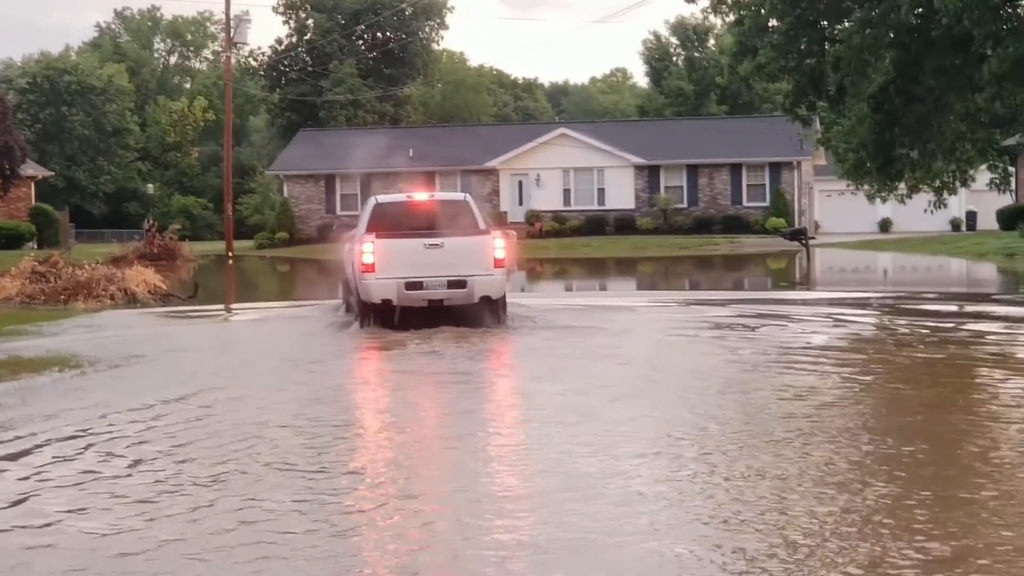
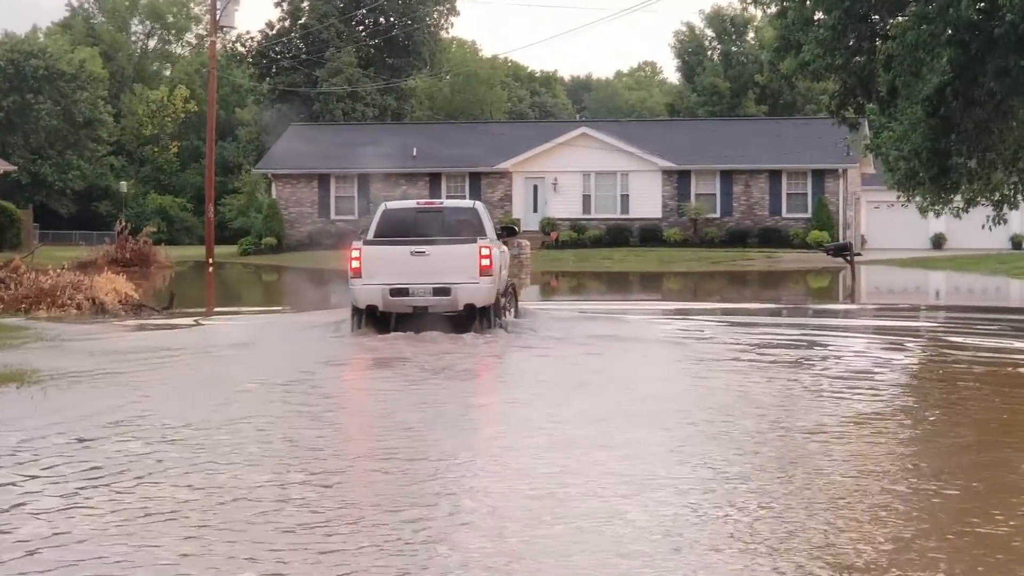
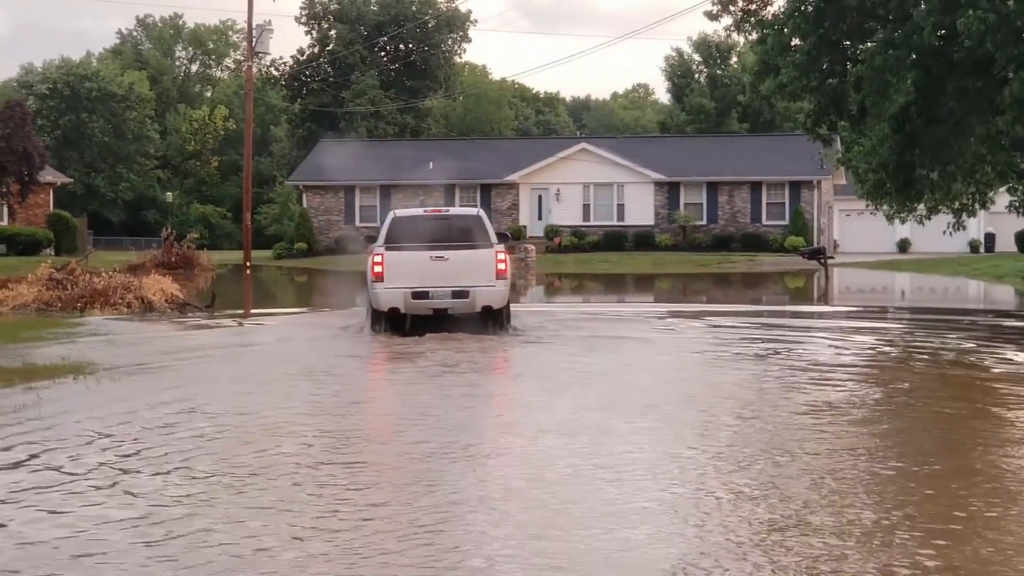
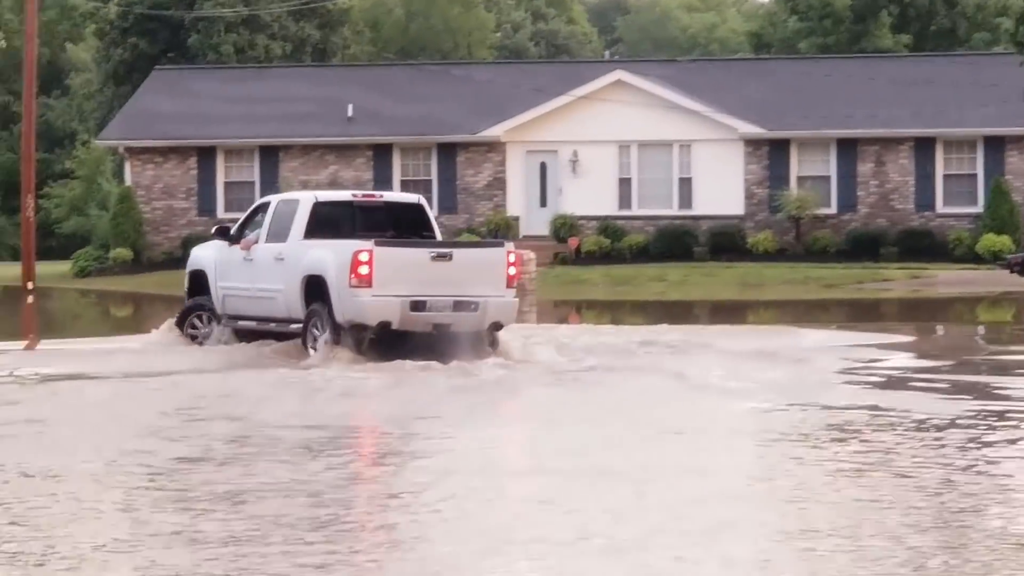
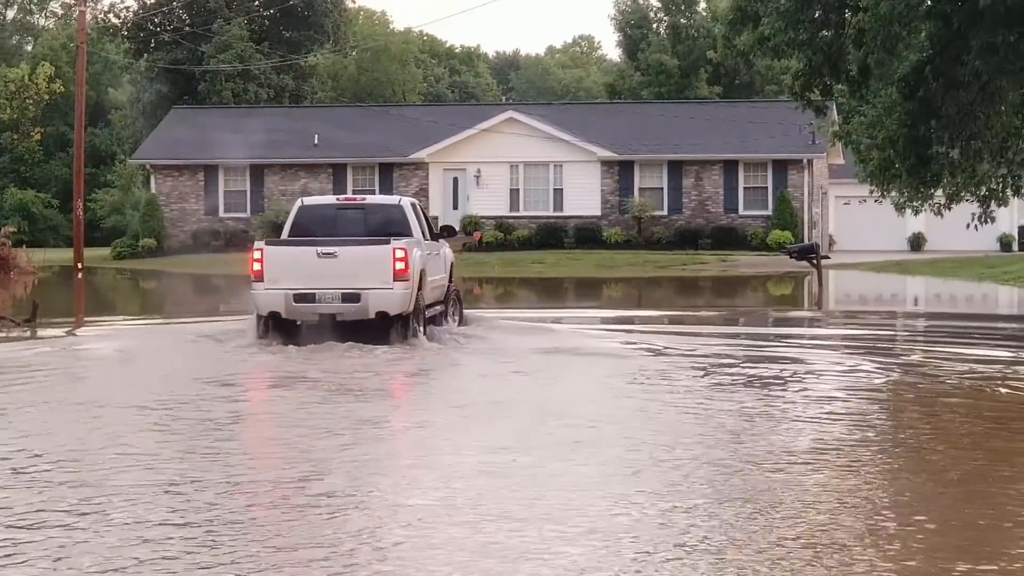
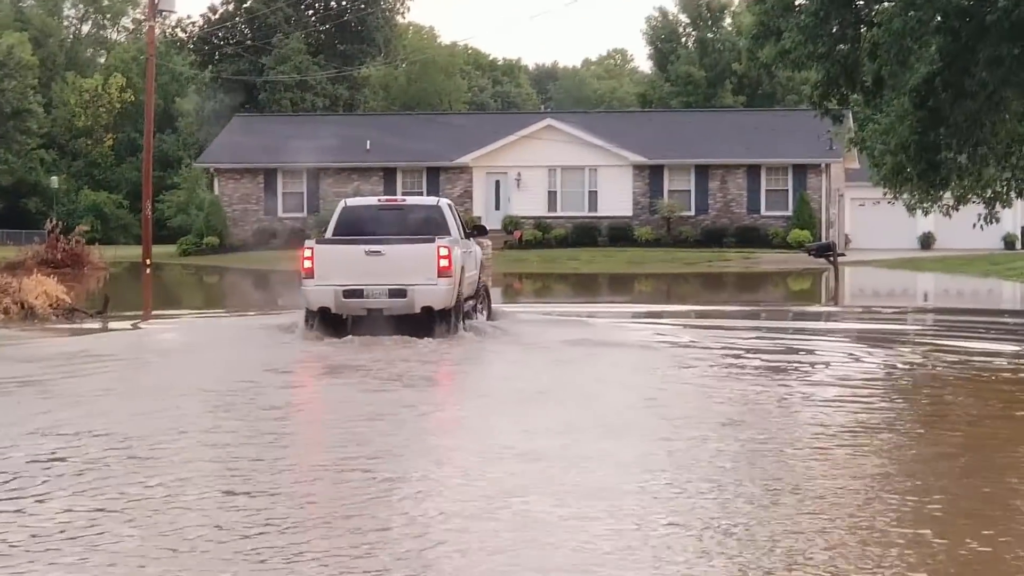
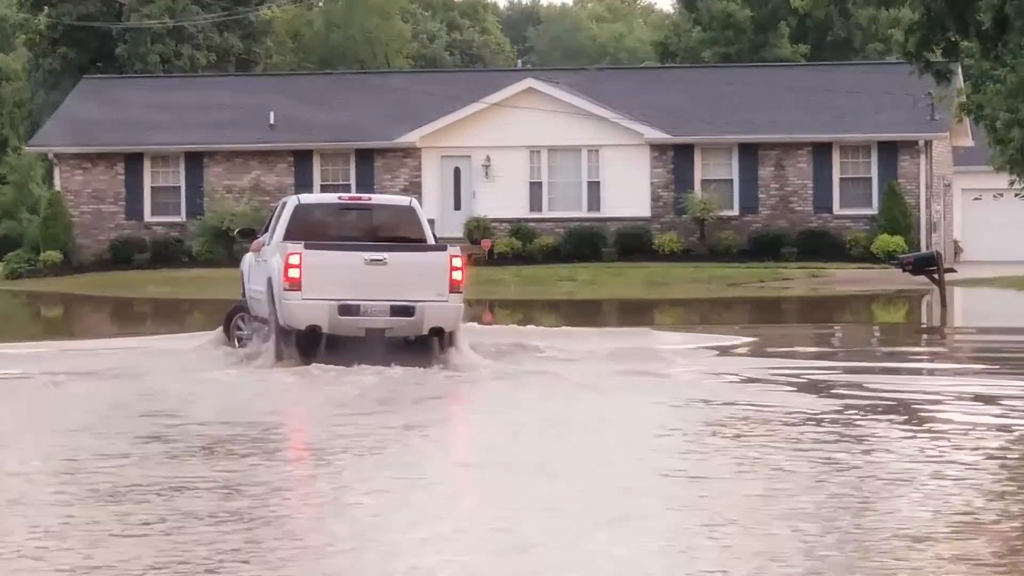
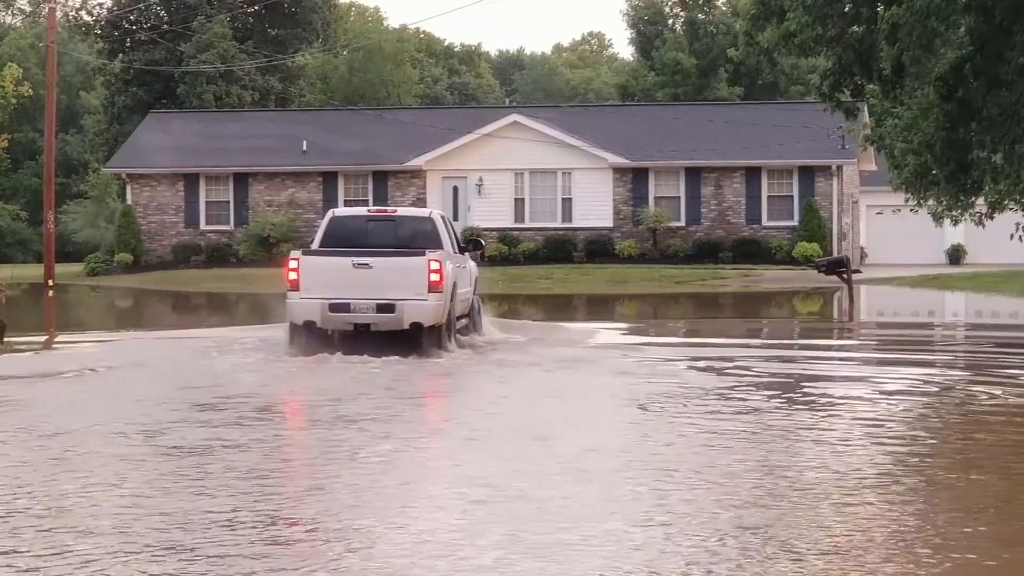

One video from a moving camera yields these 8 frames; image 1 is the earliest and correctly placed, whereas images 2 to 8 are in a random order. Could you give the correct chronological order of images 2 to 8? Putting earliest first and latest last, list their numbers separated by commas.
3, 2, 6, 5, 8, 7, 4
